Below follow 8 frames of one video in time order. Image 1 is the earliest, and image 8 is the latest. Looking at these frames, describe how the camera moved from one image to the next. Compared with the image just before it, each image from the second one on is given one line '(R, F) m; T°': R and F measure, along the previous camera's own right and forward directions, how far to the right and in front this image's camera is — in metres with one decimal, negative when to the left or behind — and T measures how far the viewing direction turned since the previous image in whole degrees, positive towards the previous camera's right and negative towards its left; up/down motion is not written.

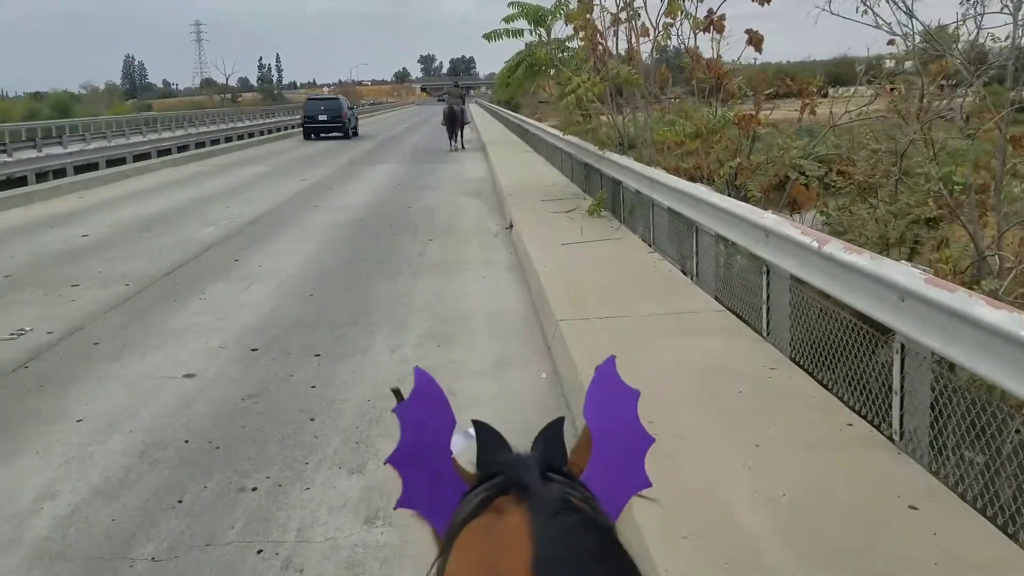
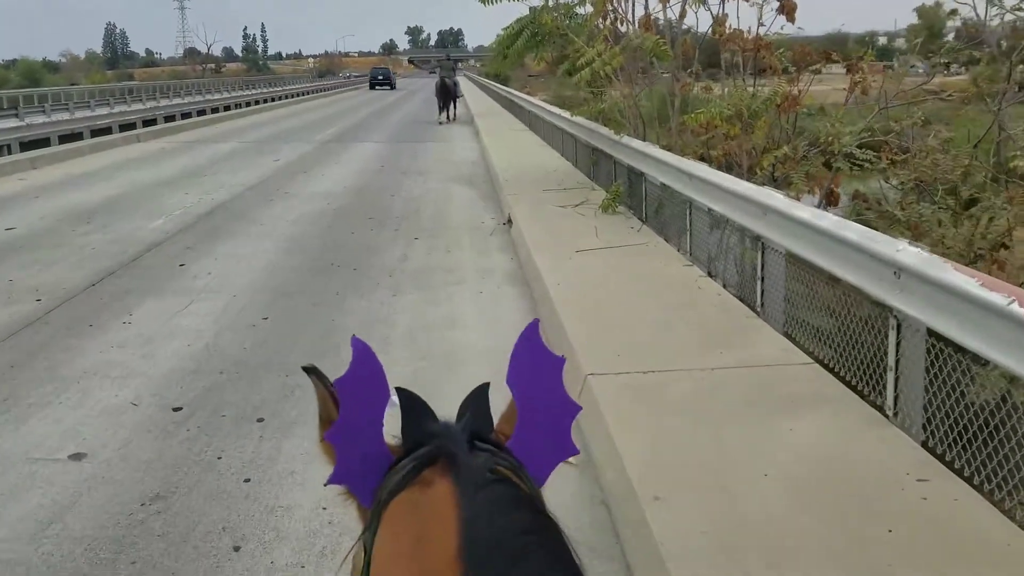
(-0.1, +1.8) m; +1°
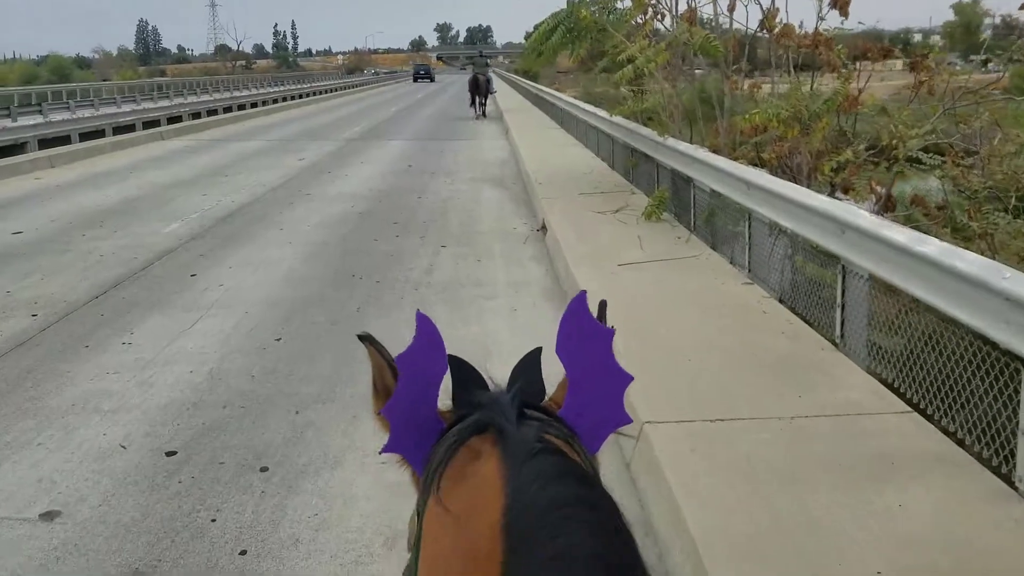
(-0.1, +0.7) m; -2°
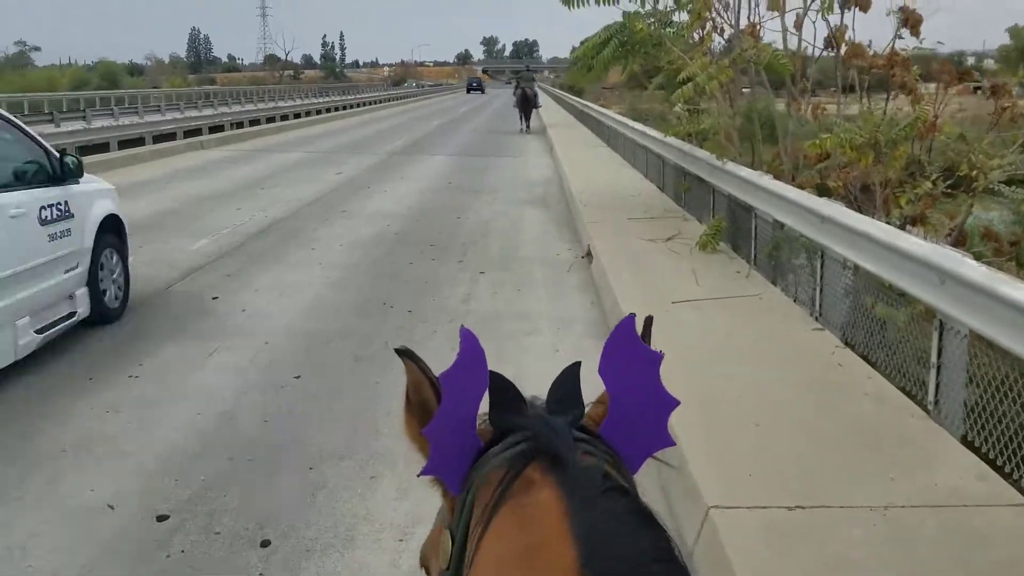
(0.0, +0.6) m; -2°
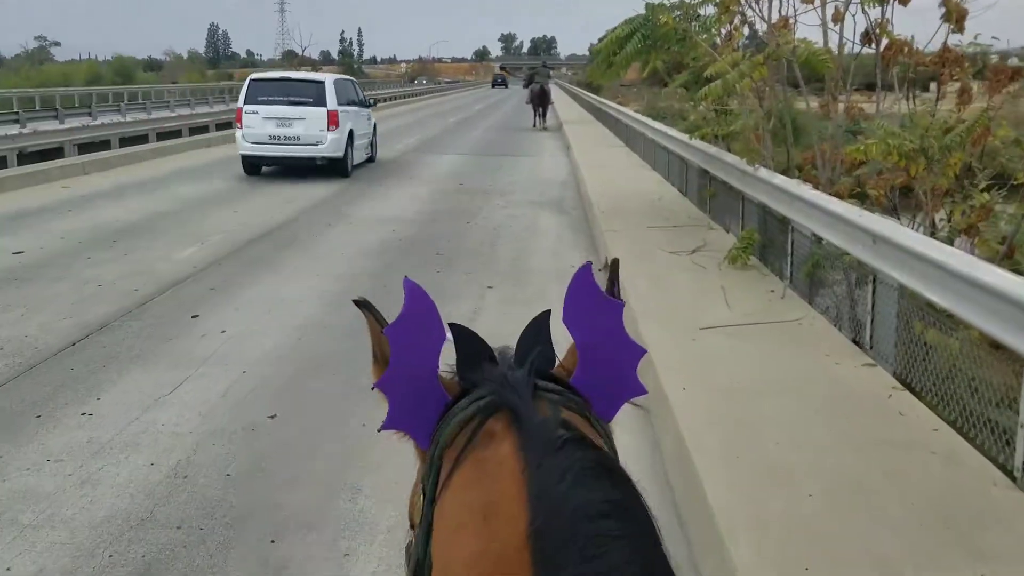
(0.0, +0.7) m; -1°
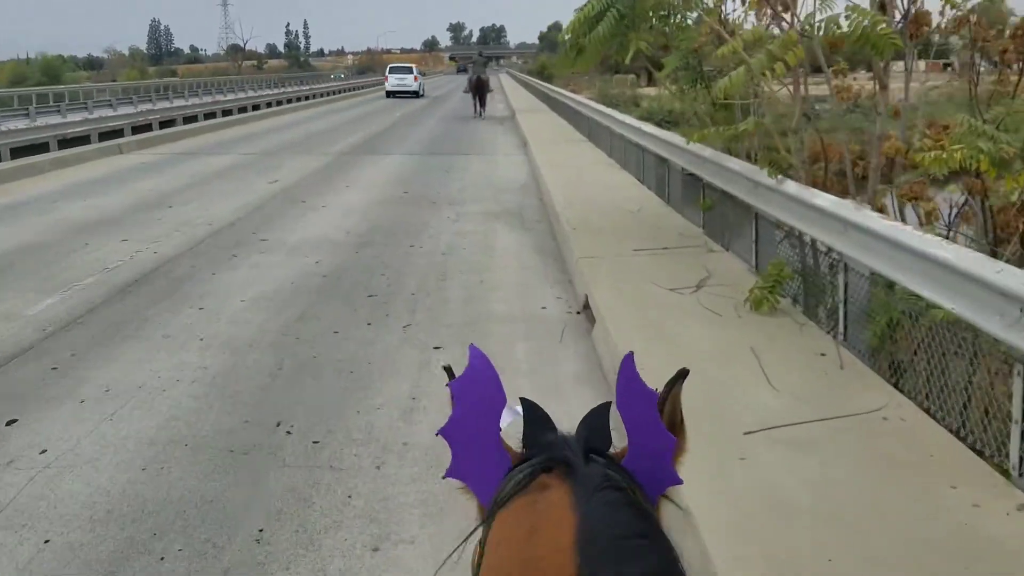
(0.0, +2.0) m; +3°
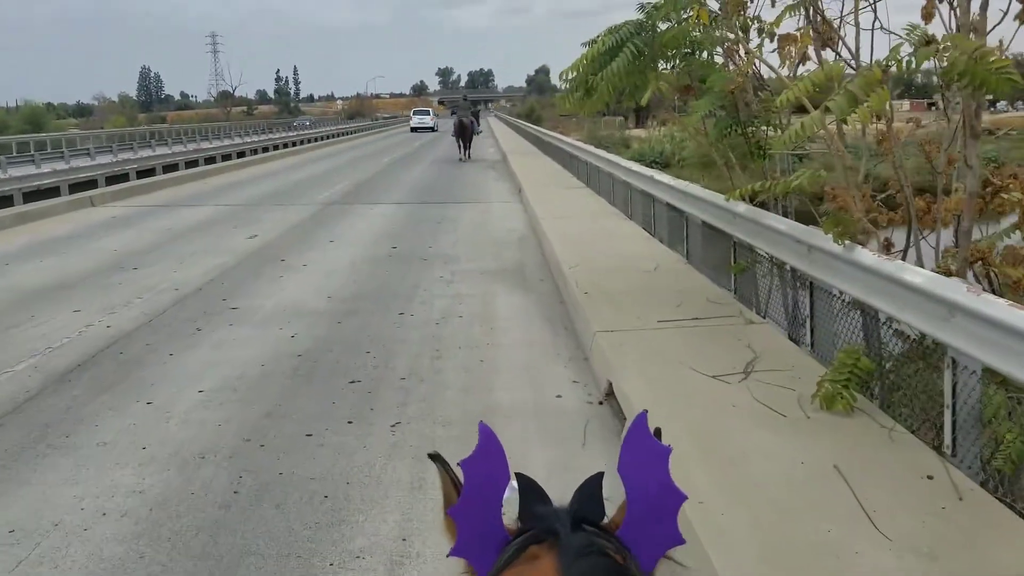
(-0.1, +1.1) m; +1°
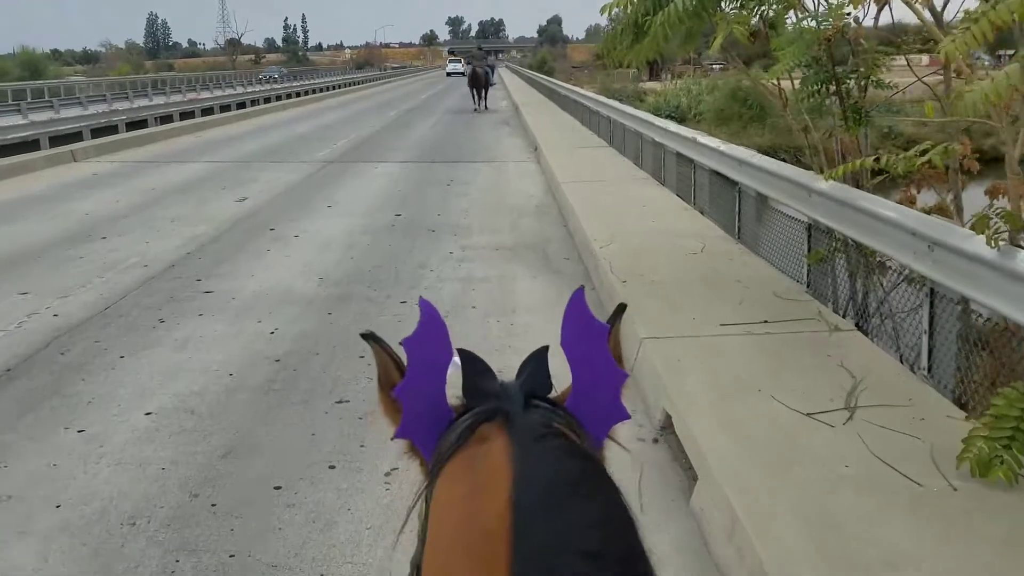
(-0.1, +1.3) m; 0°
